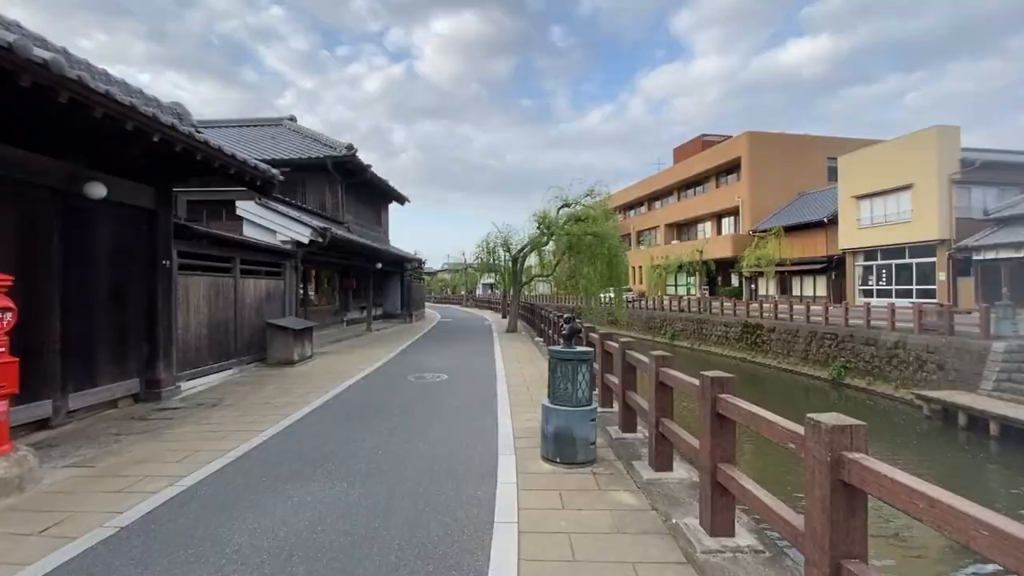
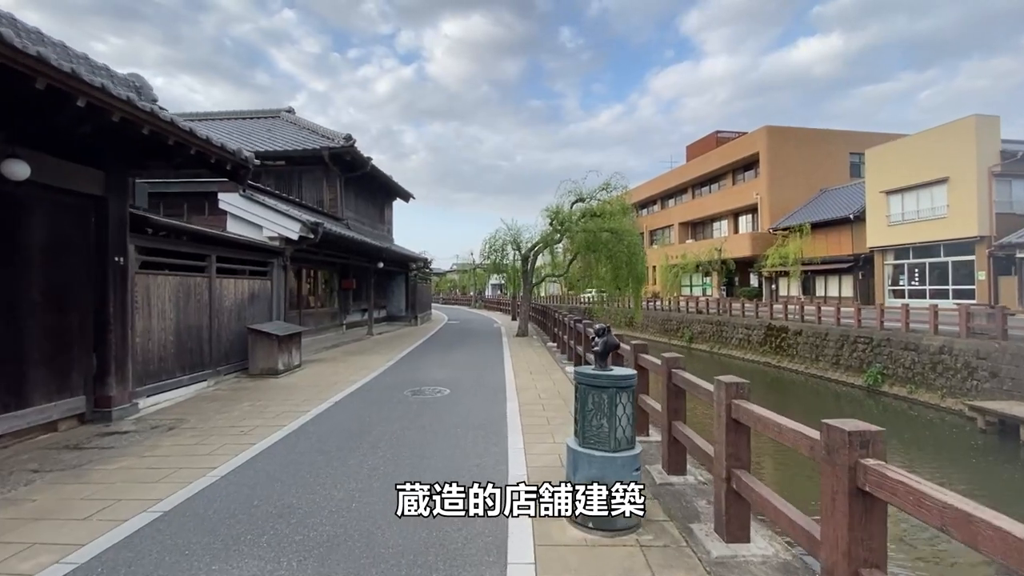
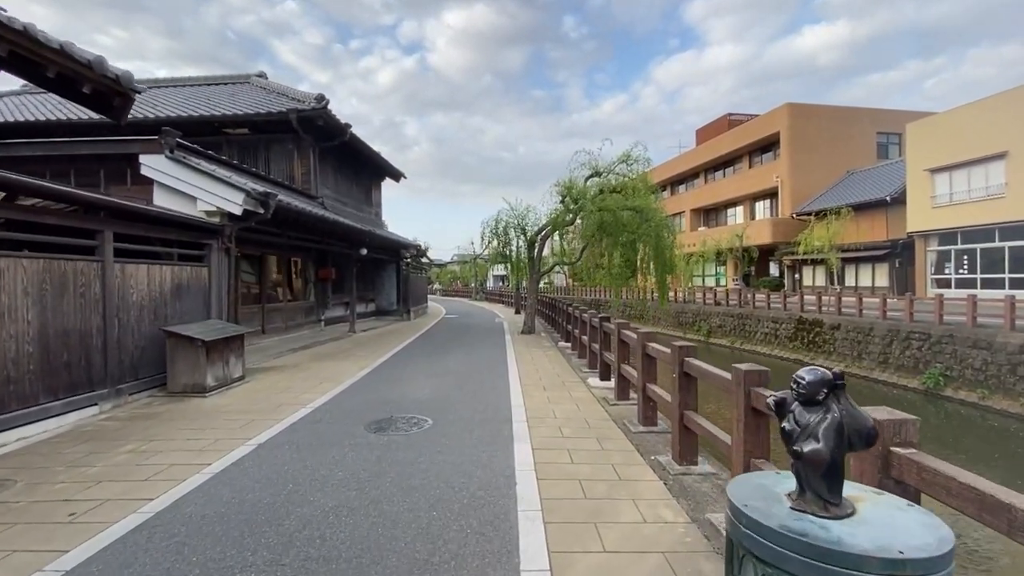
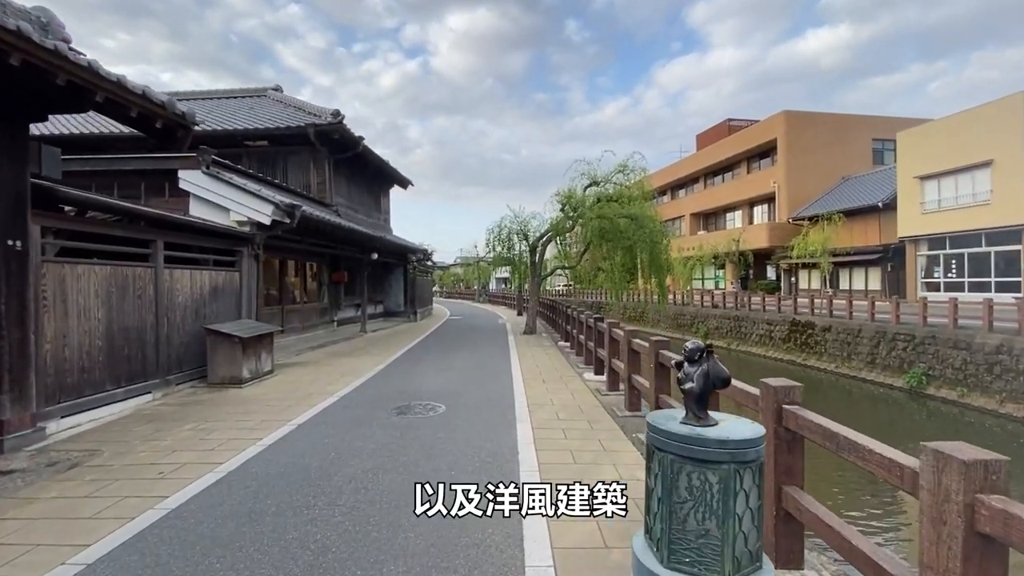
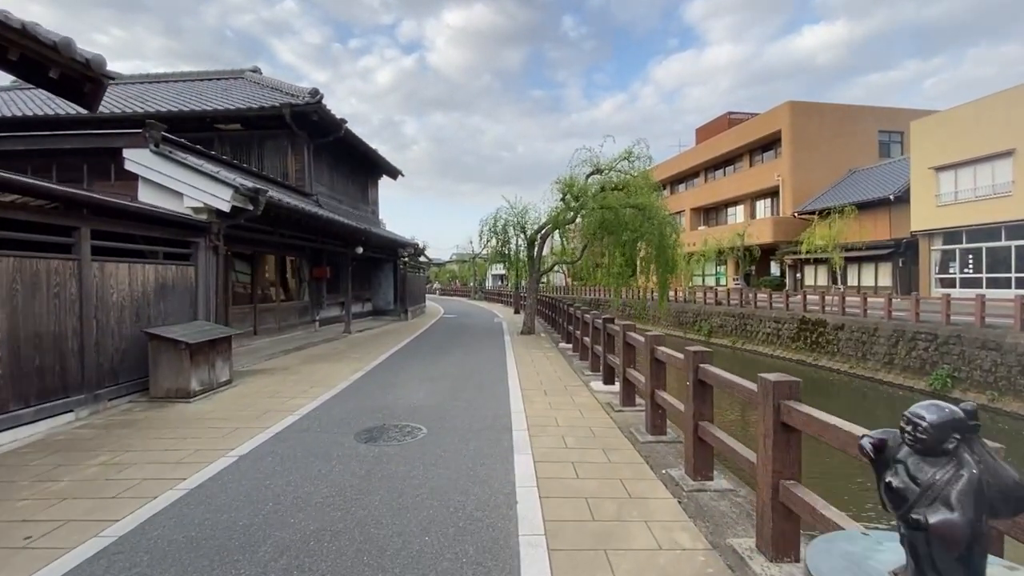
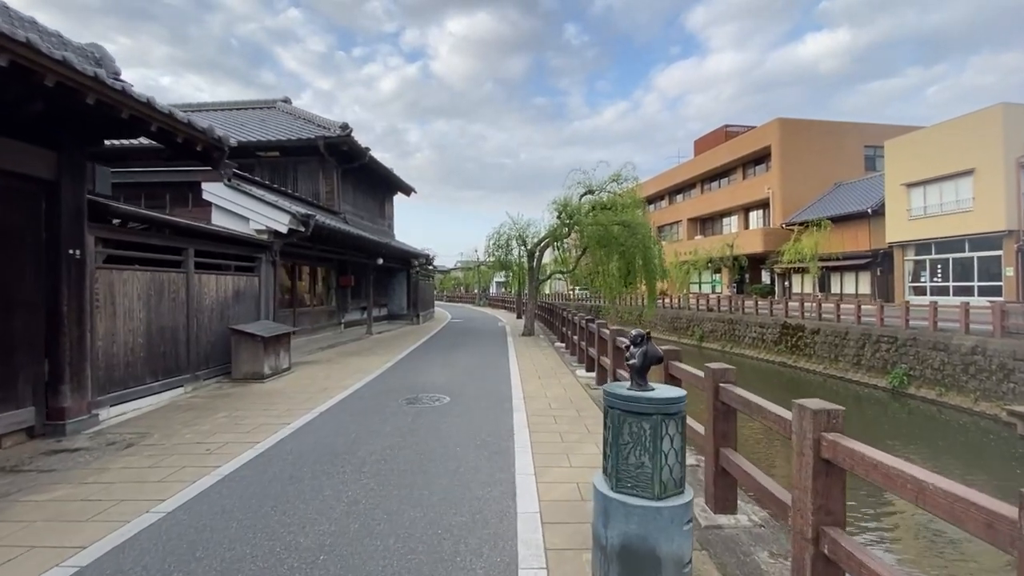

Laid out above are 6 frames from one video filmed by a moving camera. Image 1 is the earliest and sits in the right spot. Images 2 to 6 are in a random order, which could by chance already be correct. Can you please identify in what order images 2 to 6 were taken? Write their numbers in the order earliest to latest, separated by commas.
2, 6, 4, 3, 5
